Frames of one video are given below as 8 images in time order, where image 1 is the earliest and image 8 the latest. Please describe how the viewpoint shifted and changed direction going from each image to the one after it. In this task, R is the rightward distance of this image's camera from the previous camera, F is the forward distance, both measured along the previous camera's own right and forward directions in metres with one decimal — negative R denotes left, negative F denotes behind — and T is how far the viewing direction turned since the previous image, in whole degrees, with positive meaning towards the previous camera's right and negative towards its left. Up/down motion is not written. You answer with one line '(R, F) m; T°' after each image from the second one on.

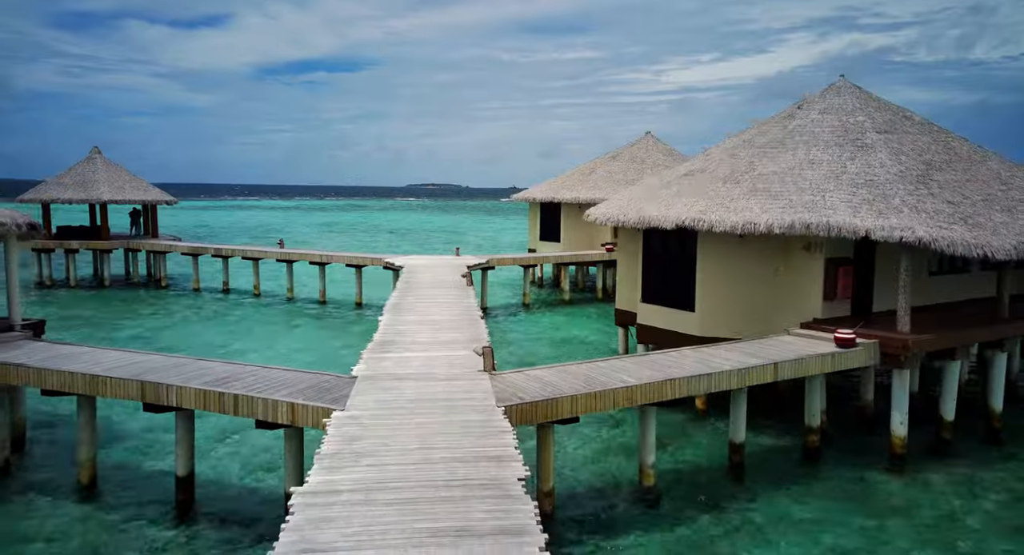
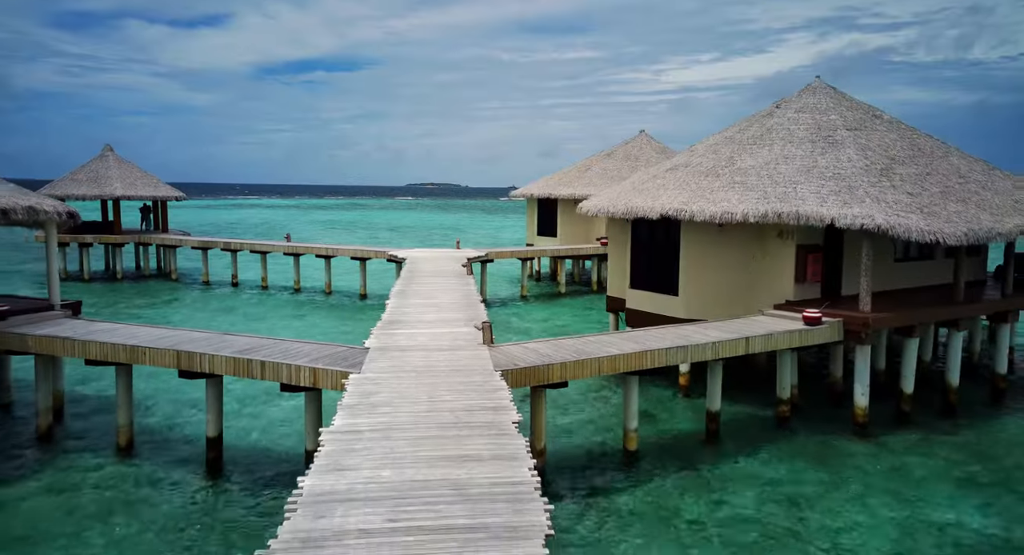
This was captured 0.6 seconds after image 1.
(0.0, -0.9) m; 0°
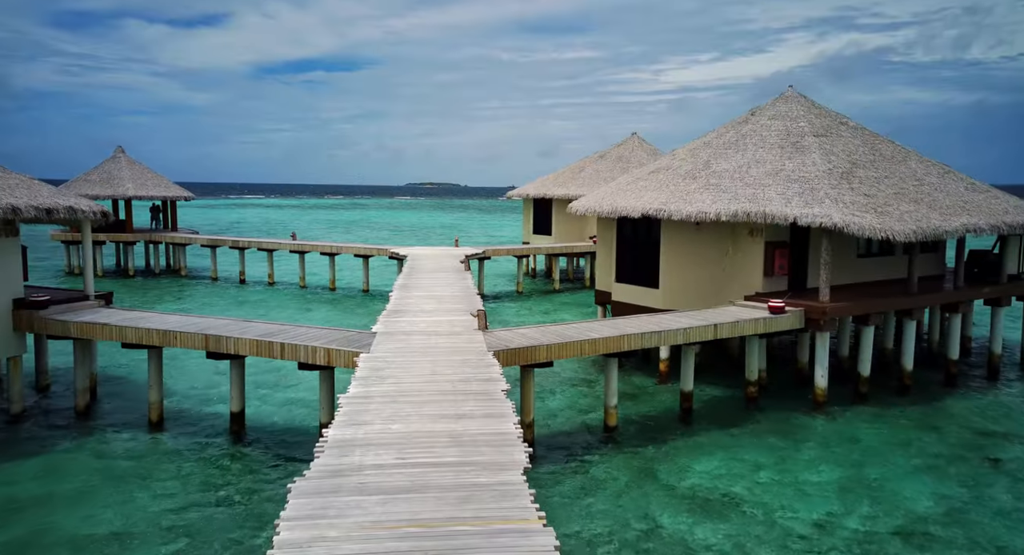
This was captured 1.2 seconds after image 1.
(+0.1, -1.0) m; 0°
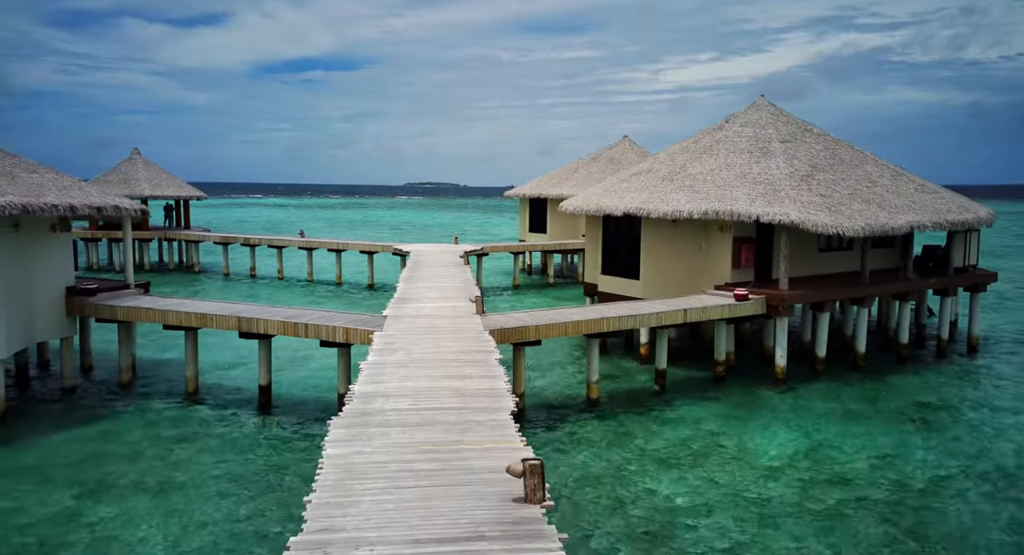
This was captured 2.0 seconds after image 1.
(+0.1, -1.4) m; 0°
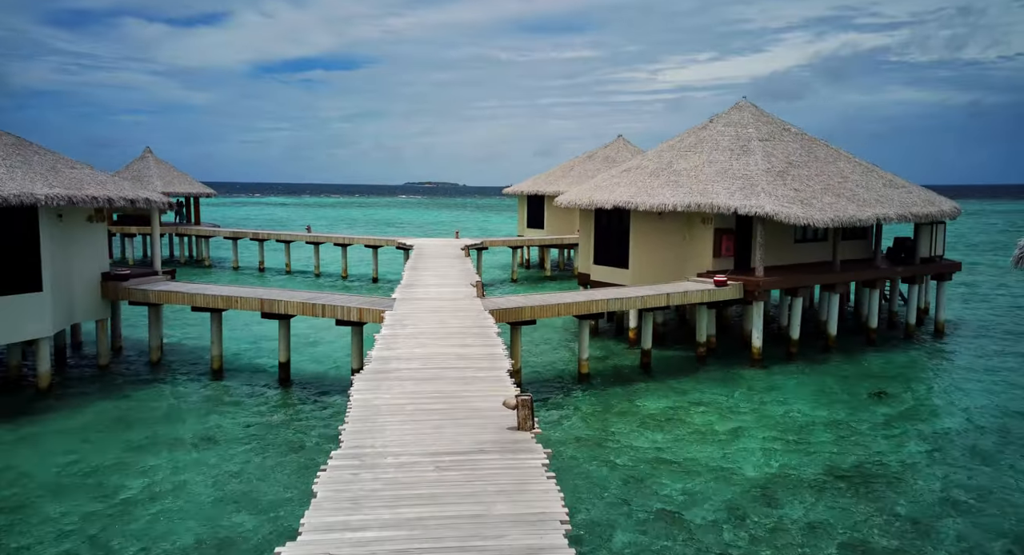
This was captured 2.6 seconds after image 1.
(0.0, -1.1) m; 0°
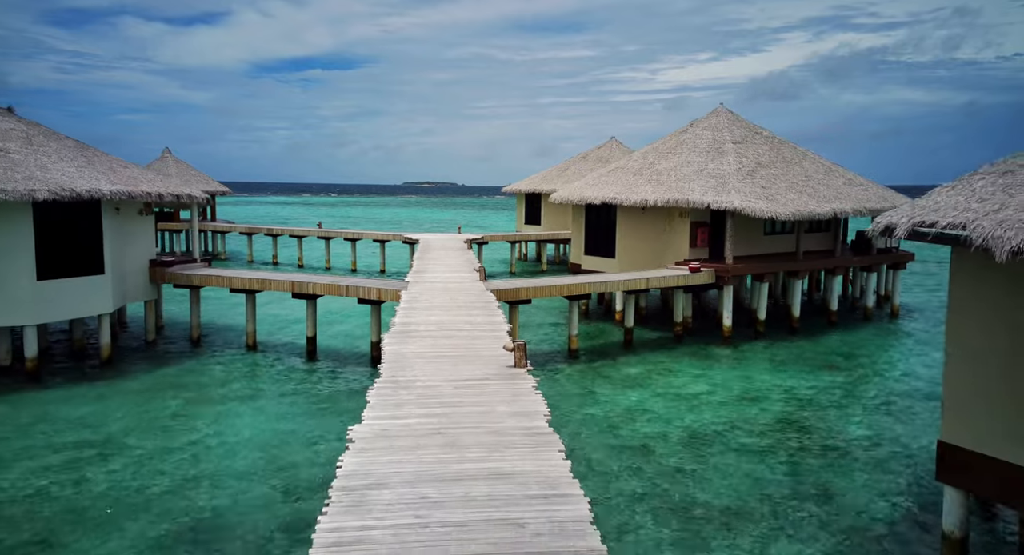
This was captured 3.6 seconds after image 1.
(0.0, -1.7) m; 0°
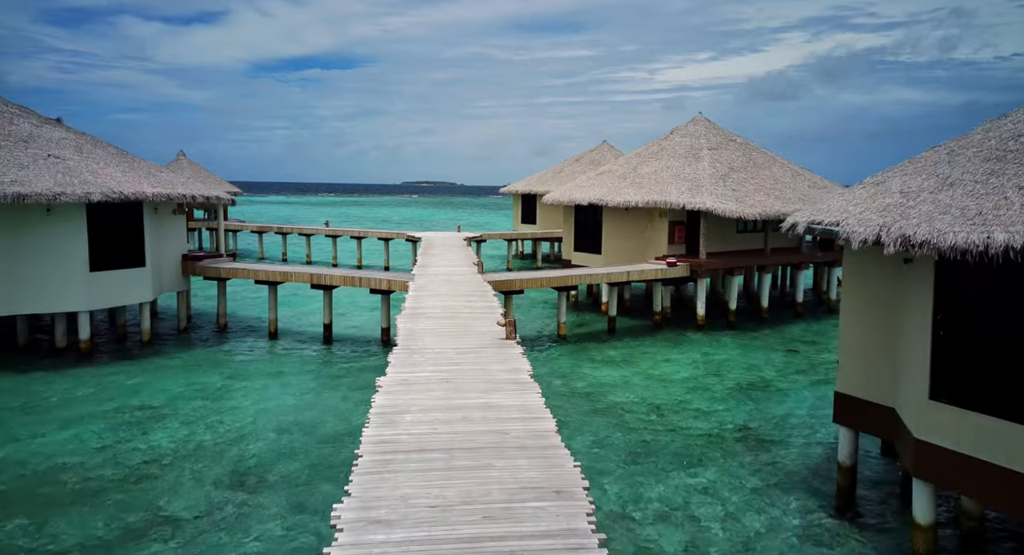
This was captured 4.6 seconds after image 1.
(+0.1, -1.7) m; 0°
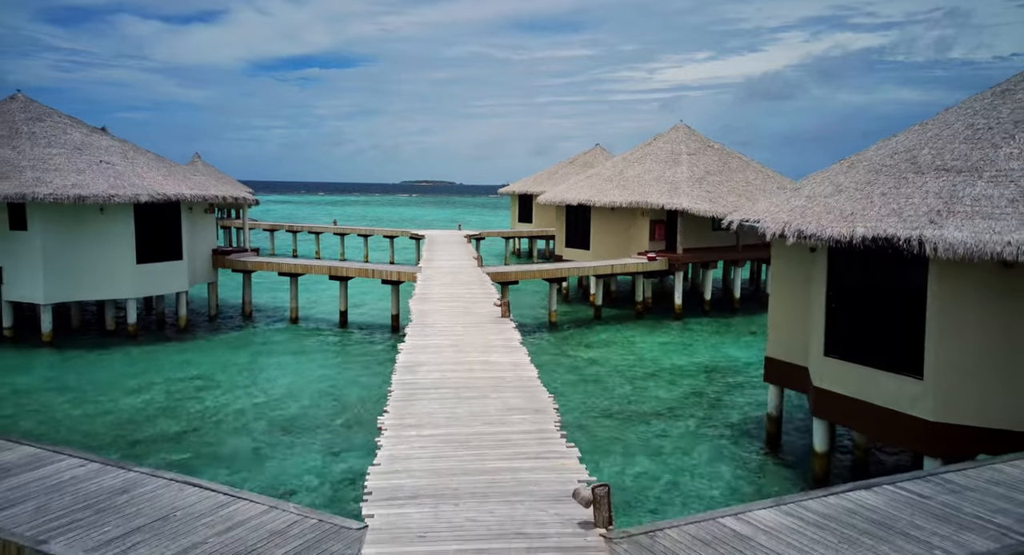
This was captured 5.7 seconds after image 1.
(+0.1, -1.8) m; 0°
